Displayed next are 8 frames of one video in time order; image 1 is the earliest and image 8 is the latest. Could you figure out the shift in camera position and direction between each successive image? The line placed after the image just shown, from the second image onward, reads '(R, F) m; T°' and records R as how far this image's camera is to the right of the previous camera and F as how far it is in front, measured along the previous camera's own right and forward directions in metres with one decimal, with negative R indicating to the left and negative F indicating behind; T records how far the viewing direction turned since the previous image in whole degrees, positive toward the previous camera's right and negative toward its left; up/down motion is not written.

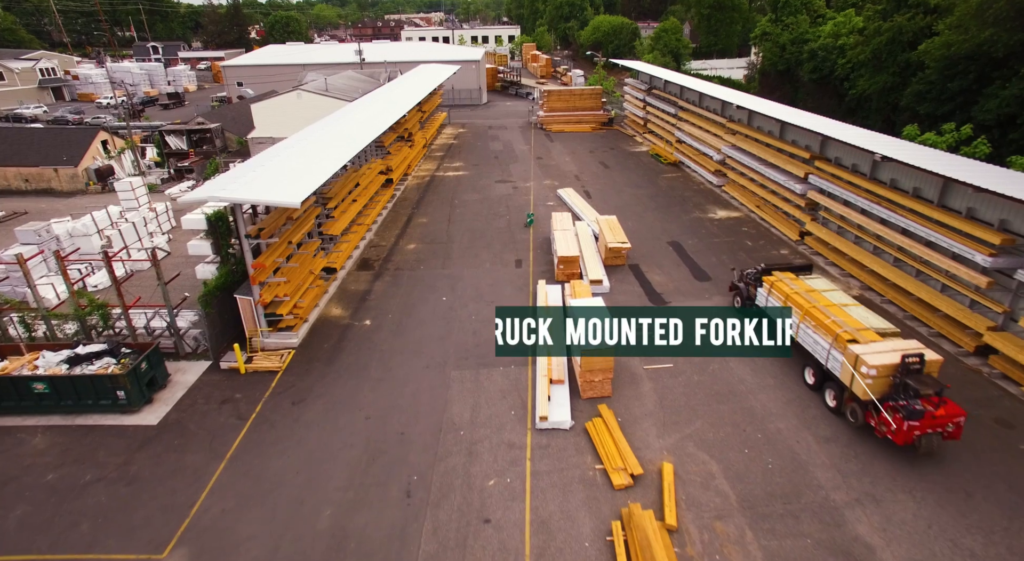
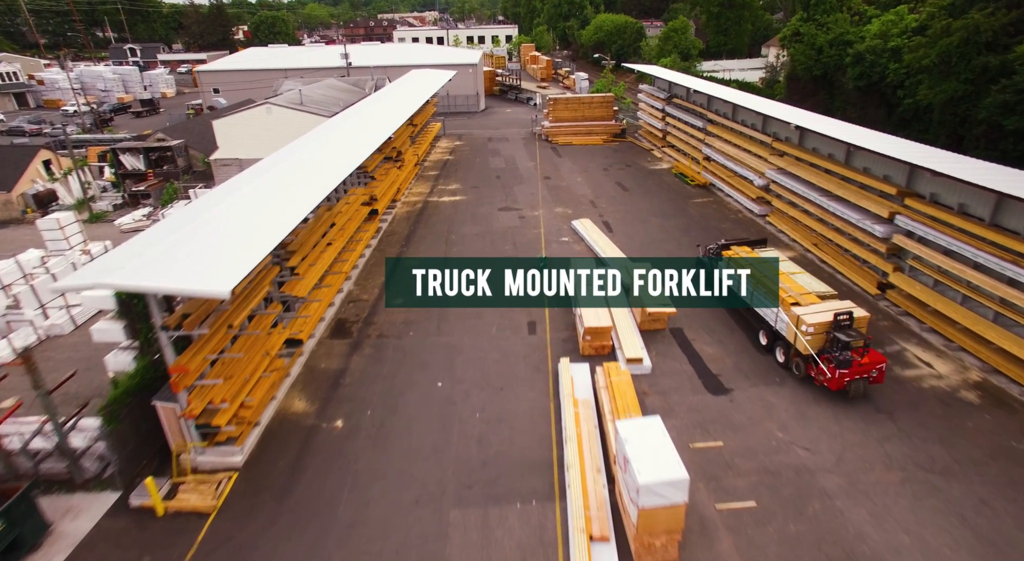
(-0.4, +3.8) m; 0°
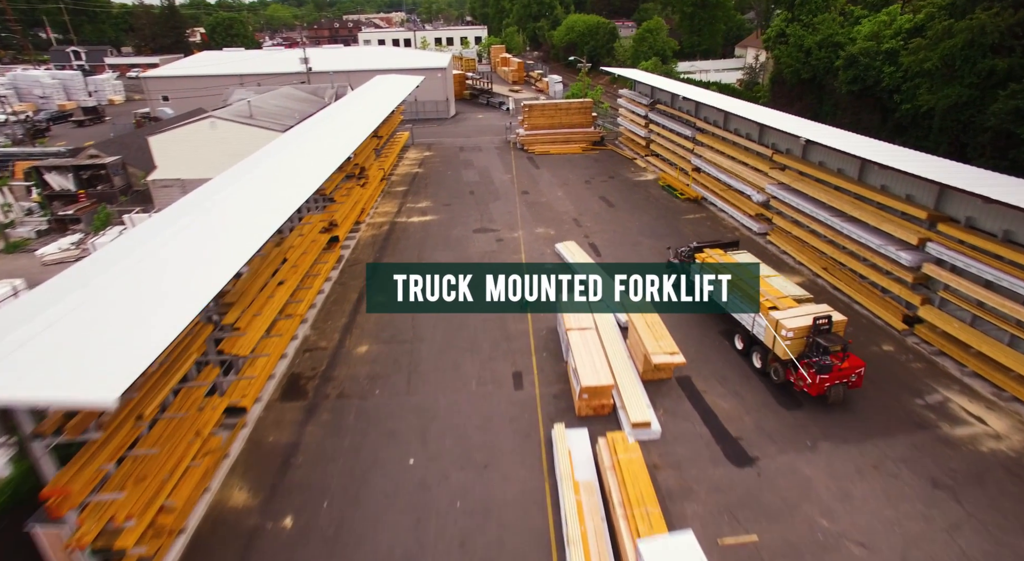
(-0.1, +2.1) m; +3°
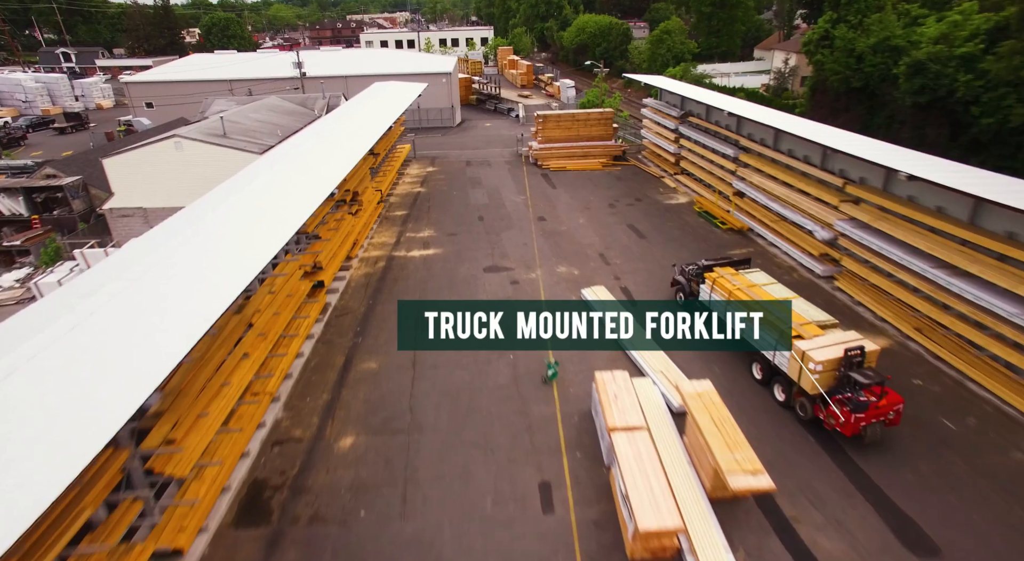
(-0.4, +3.1) m; 0°
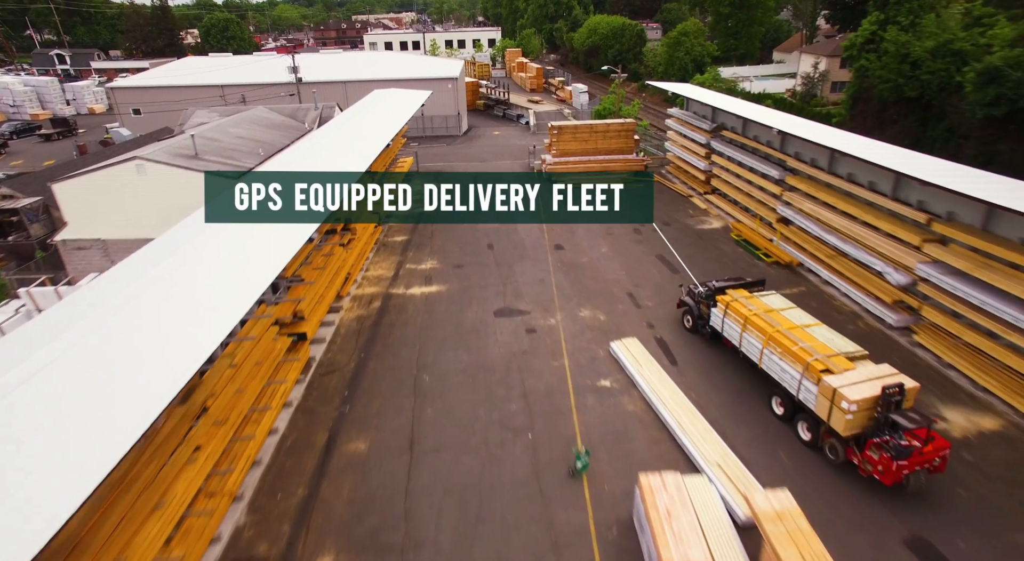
(-0.3, +2.5) m; -1°
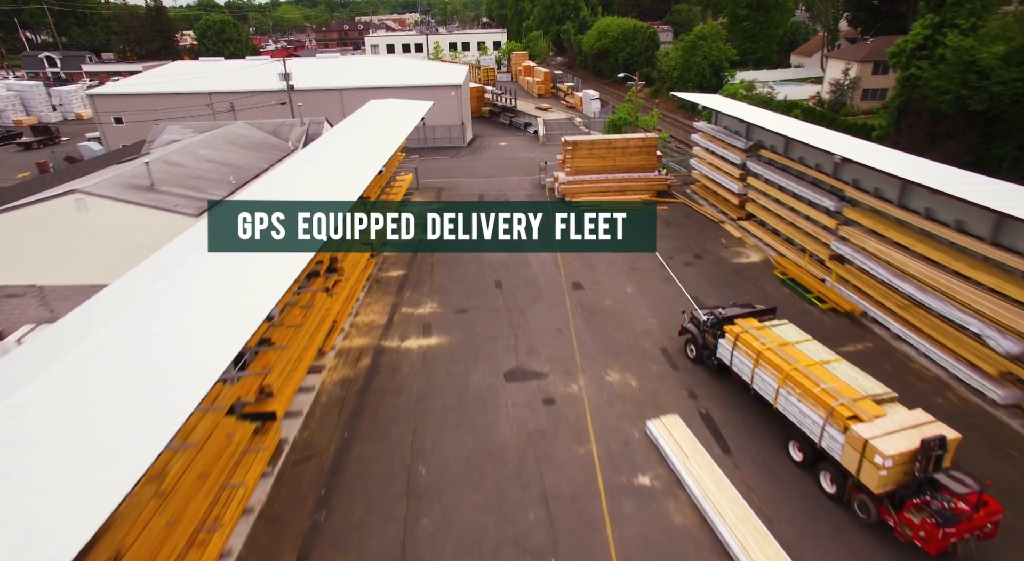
(-0.3, +2.5) m; 0°
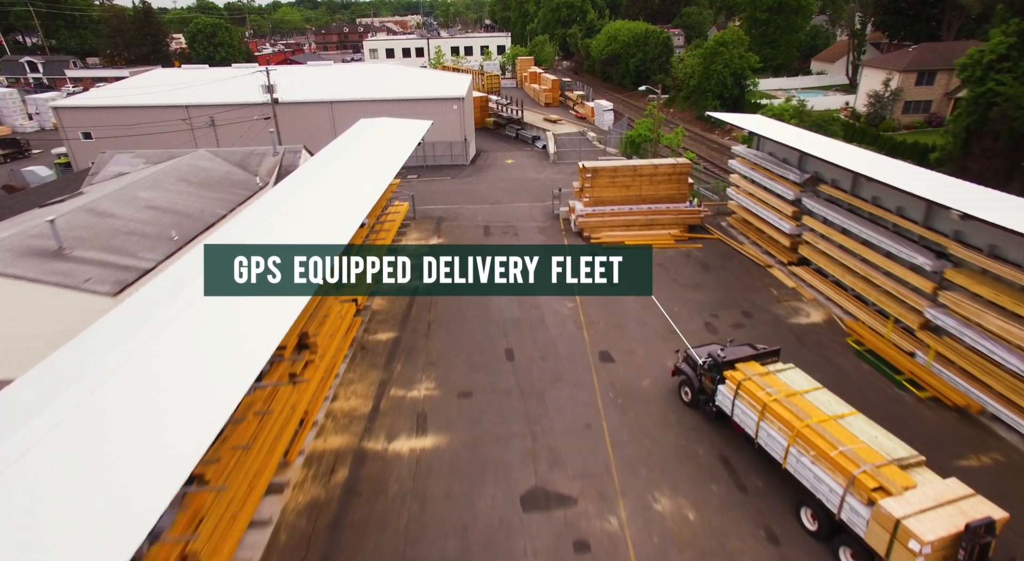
(-0.3, +3.1) m; 0°
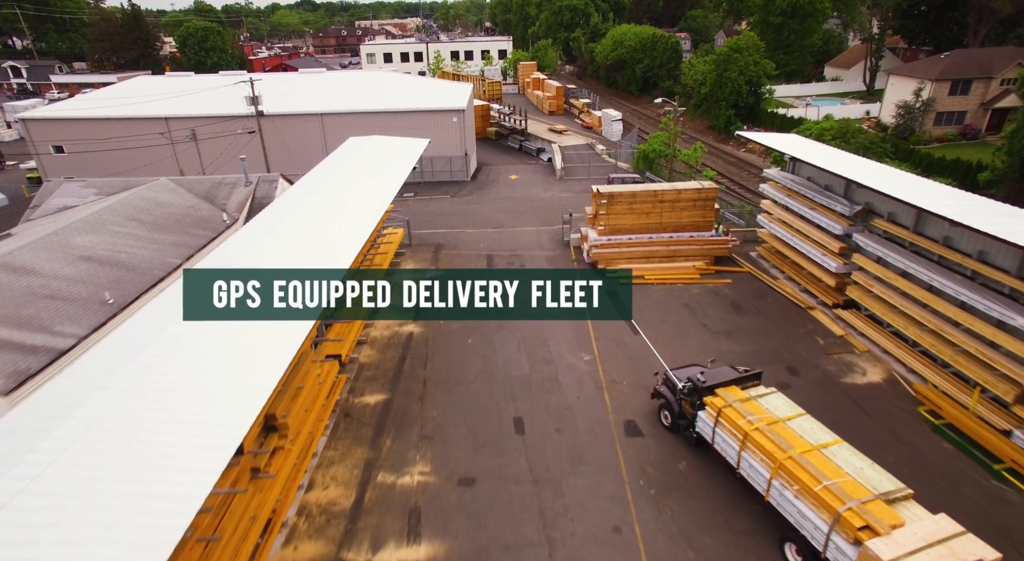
(-0.2, +2.1) m; 0°
